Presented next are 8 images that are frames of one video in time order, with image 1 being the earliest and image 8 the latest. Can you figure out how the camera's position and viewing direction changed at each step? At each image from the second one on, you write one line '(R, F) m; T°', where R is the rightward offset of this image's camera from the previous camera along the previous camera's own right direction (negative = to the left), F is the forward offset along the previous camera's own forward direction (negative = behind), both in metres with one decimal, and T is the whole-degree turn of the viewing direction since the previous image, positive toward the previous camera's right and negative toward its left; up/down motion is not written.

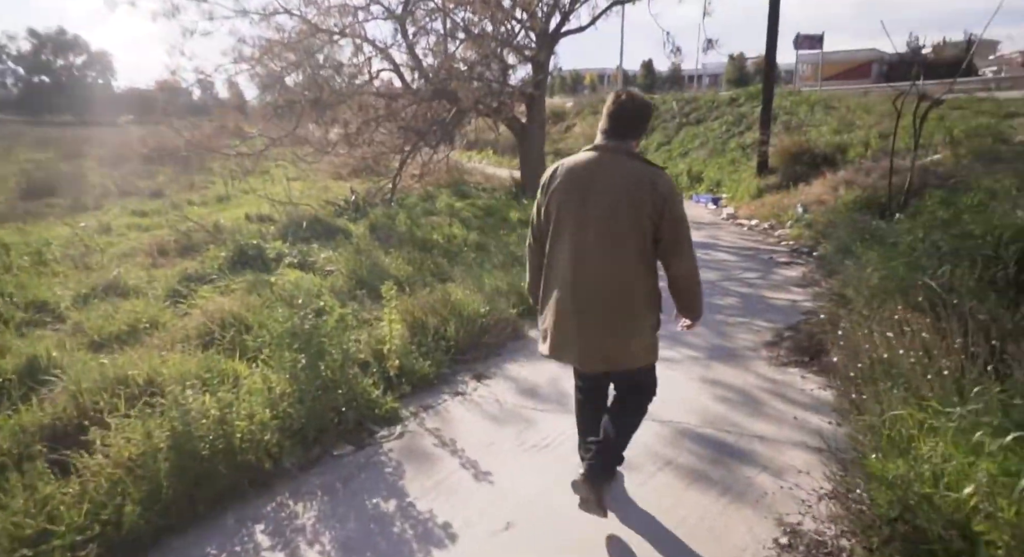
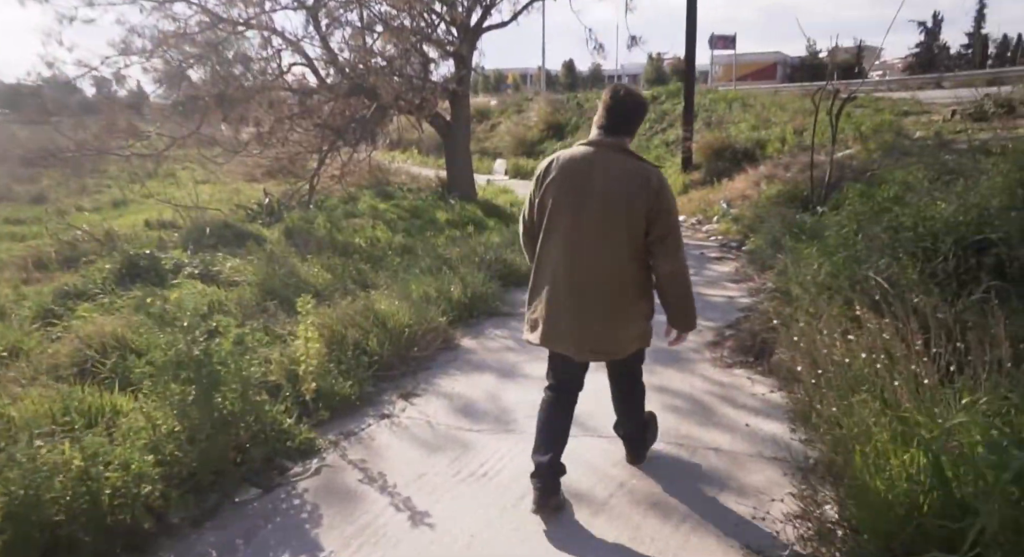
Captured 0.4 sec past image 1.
(0.0, +0.4) m; +6°
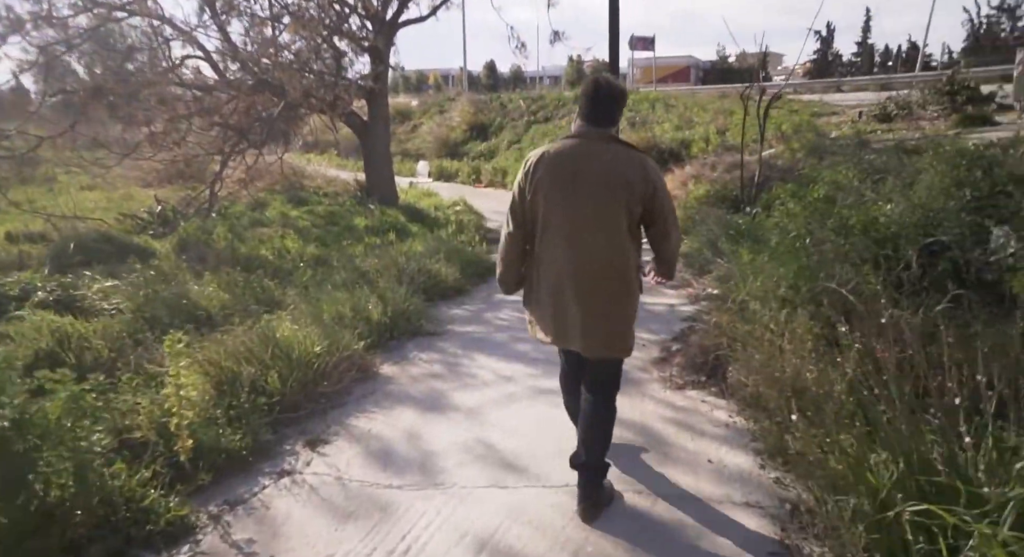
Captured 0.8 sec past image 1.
(0.0, +0.6) m; +6°
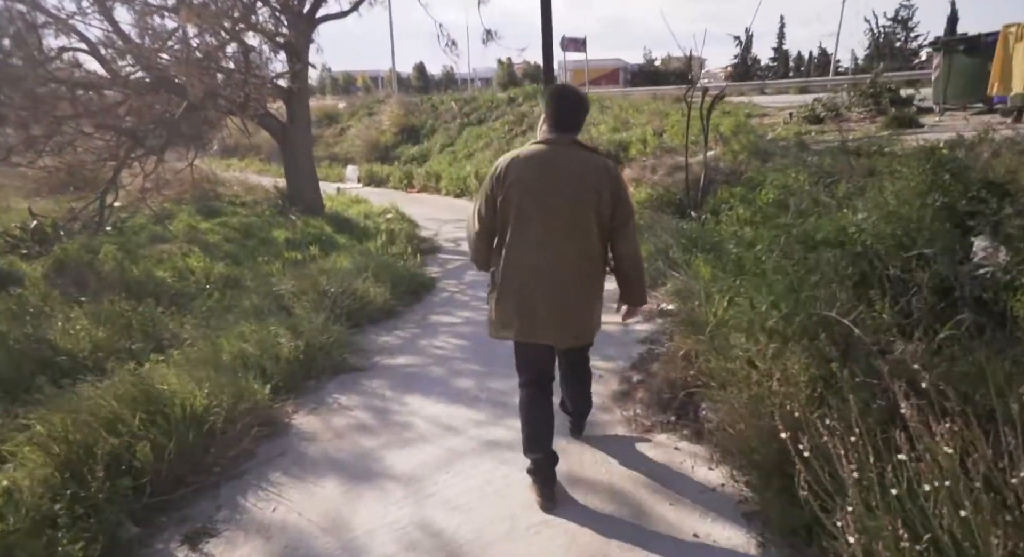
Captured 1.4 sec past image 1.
(0.0, +0.7) m; +6°
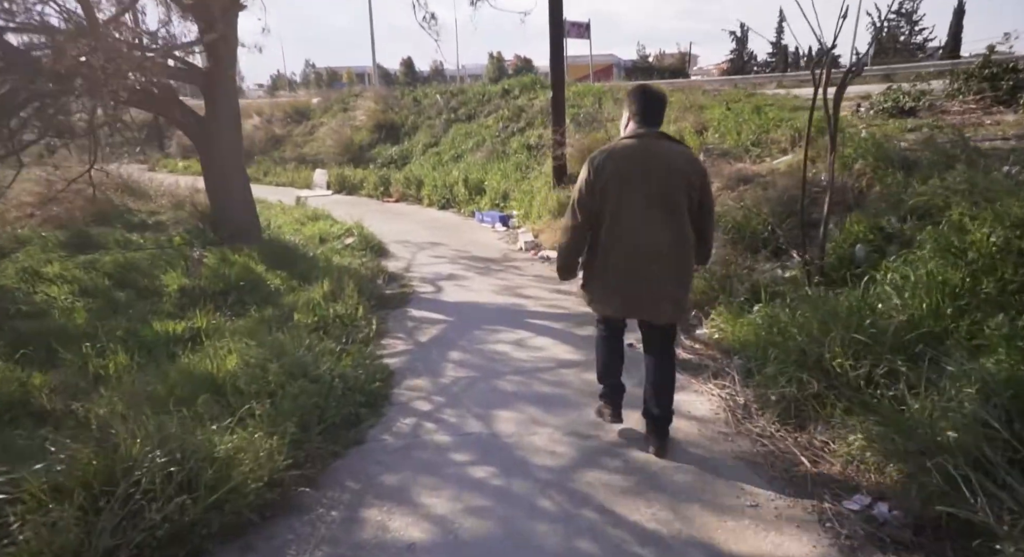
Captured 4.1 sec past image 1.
(-0.1, +3.2) m; +1°
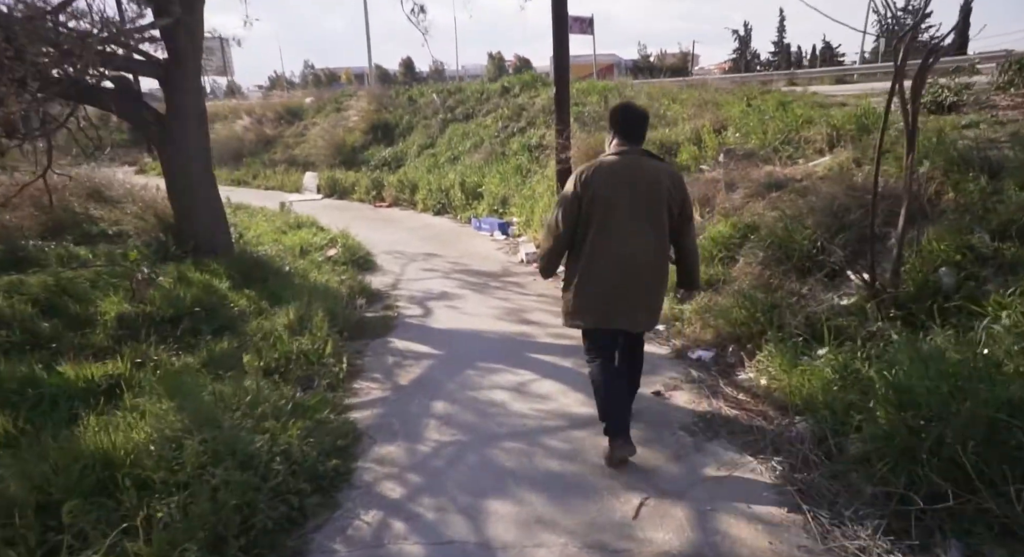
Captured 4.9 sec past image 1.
(0.0, +1.0) m; 0°
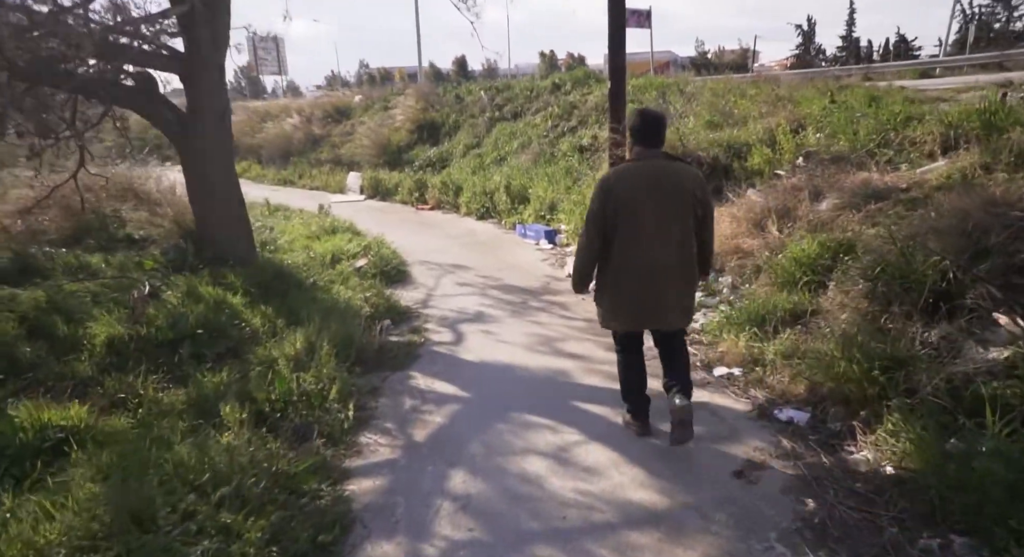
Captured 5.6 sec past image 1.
(0.0, +0.9) m; -4°
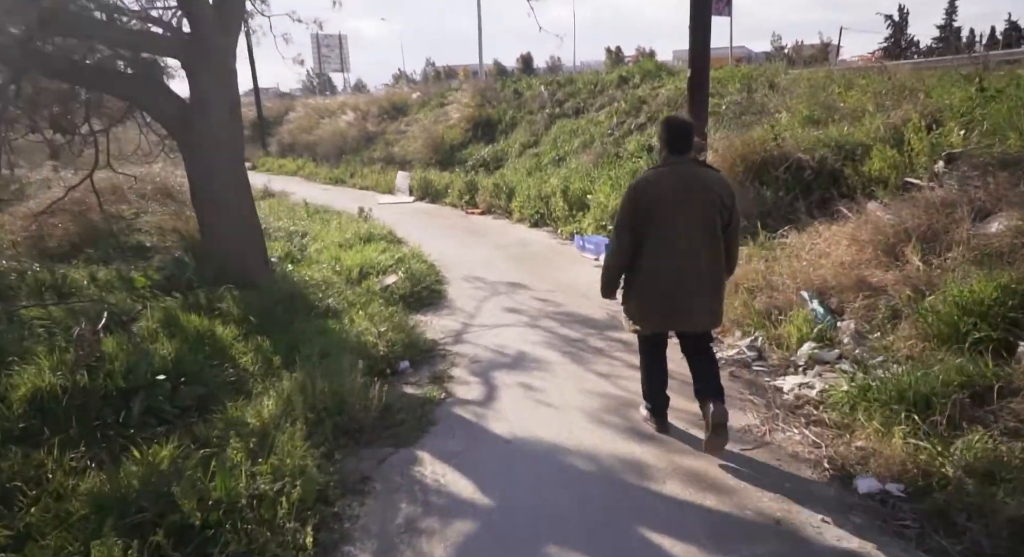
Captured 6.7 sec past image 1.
(+0.1, +1.4) m; -5°
